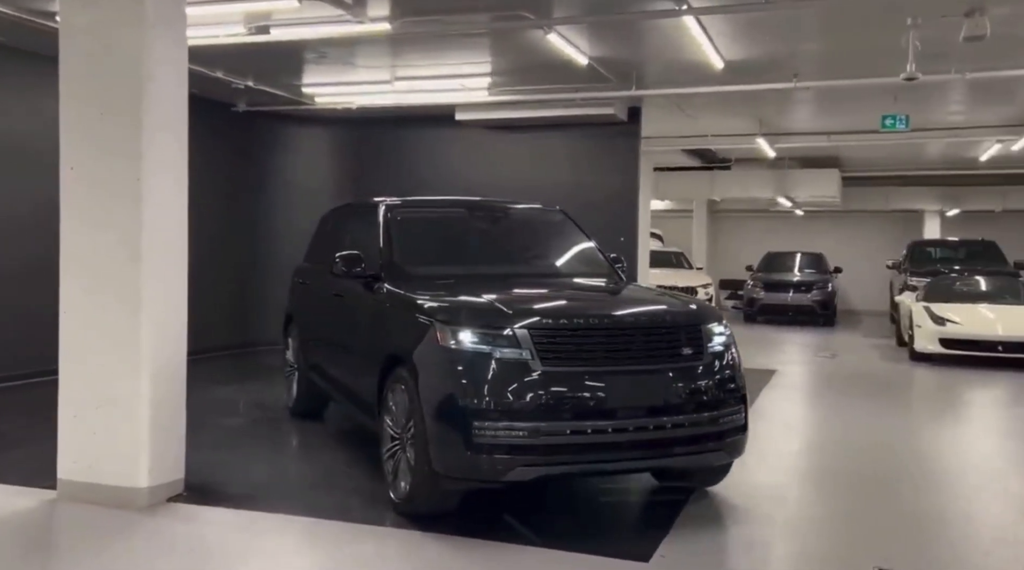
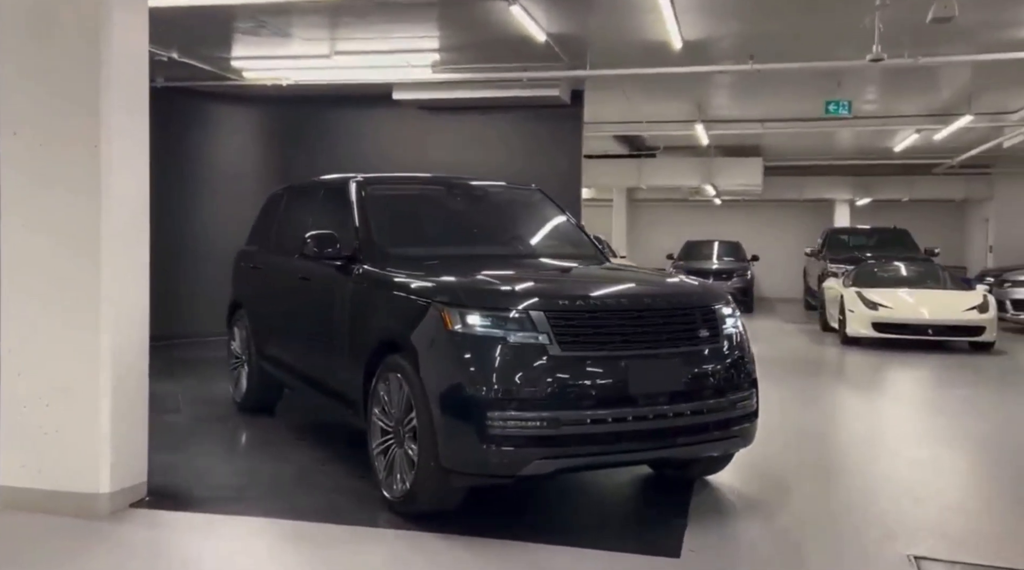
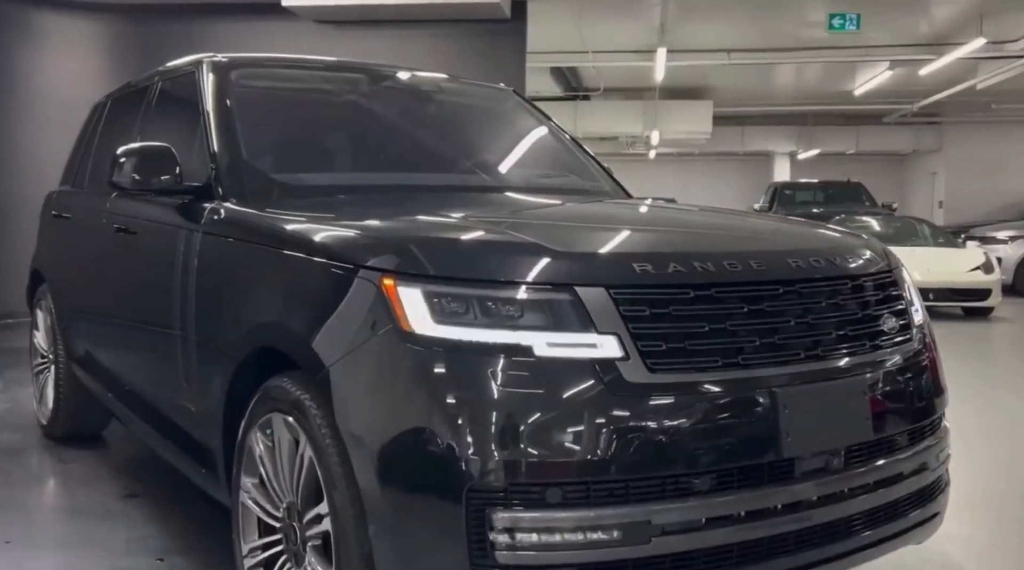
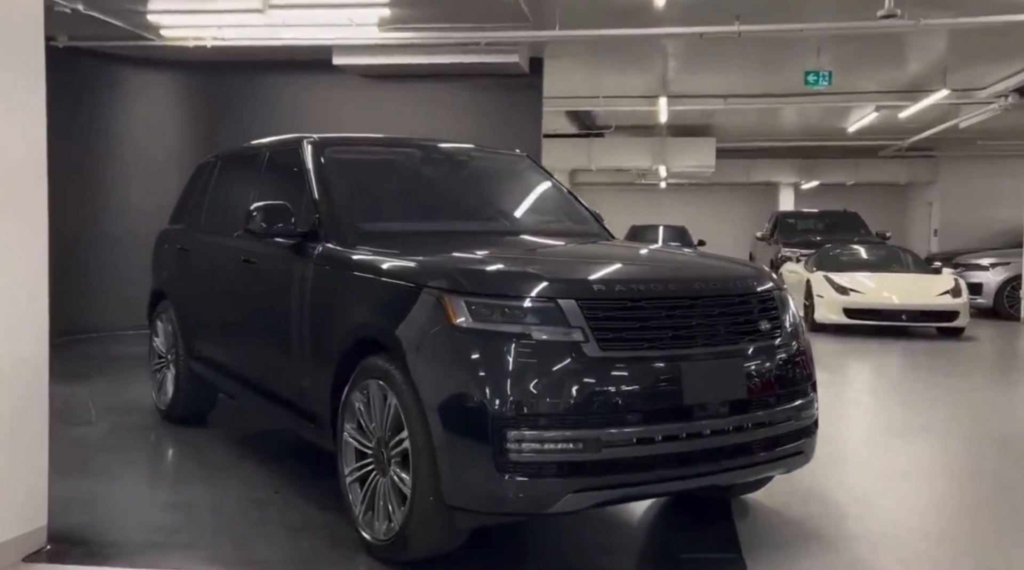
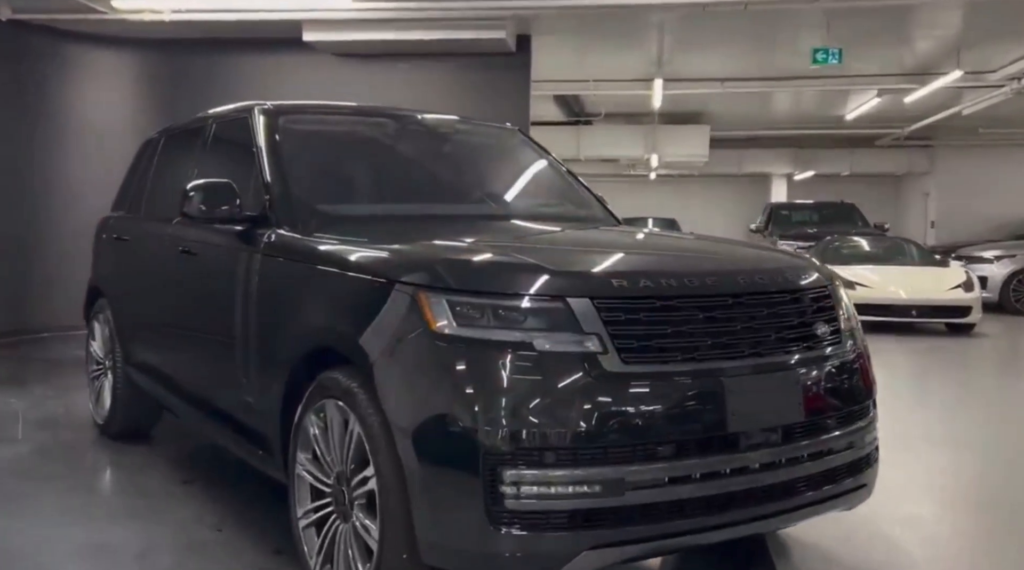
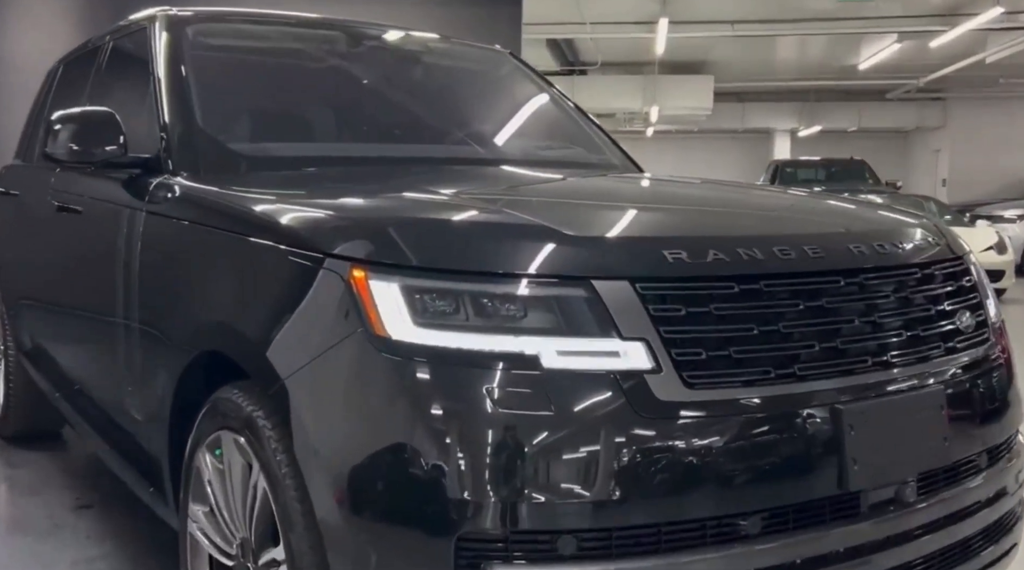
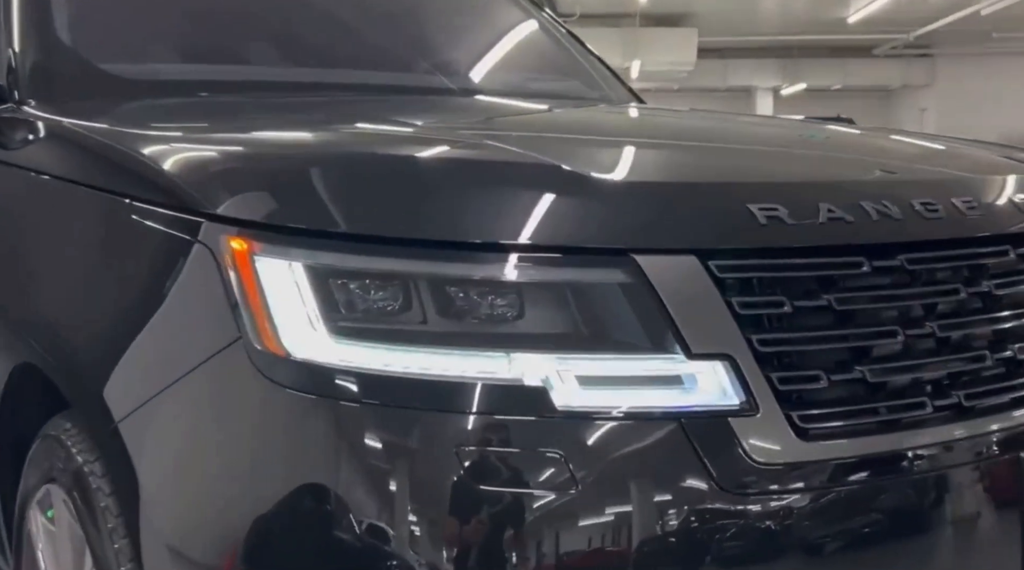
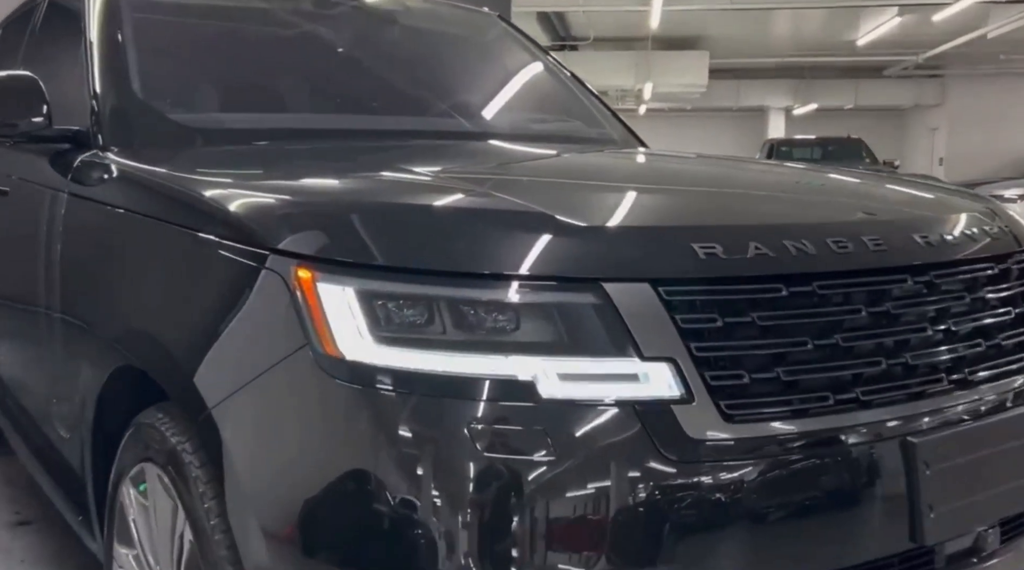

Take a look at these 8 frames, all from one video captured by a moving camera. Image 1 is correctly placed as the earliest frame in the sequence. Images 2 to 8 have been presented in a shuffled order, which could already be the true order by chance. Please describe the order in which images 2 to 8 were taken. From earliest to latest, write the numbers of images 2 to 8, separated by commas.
2, 4, 5, 3, 6, 8, 7
